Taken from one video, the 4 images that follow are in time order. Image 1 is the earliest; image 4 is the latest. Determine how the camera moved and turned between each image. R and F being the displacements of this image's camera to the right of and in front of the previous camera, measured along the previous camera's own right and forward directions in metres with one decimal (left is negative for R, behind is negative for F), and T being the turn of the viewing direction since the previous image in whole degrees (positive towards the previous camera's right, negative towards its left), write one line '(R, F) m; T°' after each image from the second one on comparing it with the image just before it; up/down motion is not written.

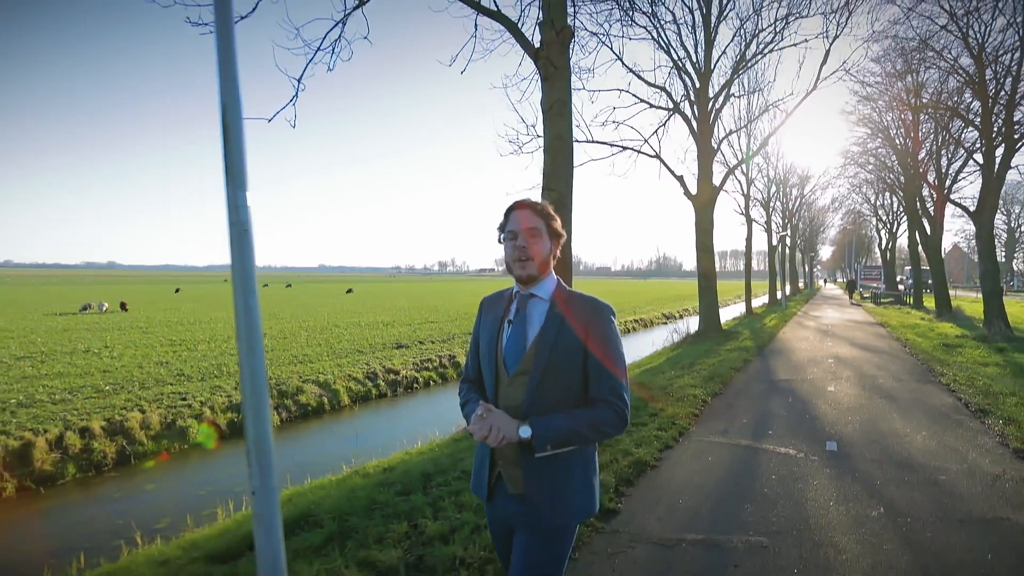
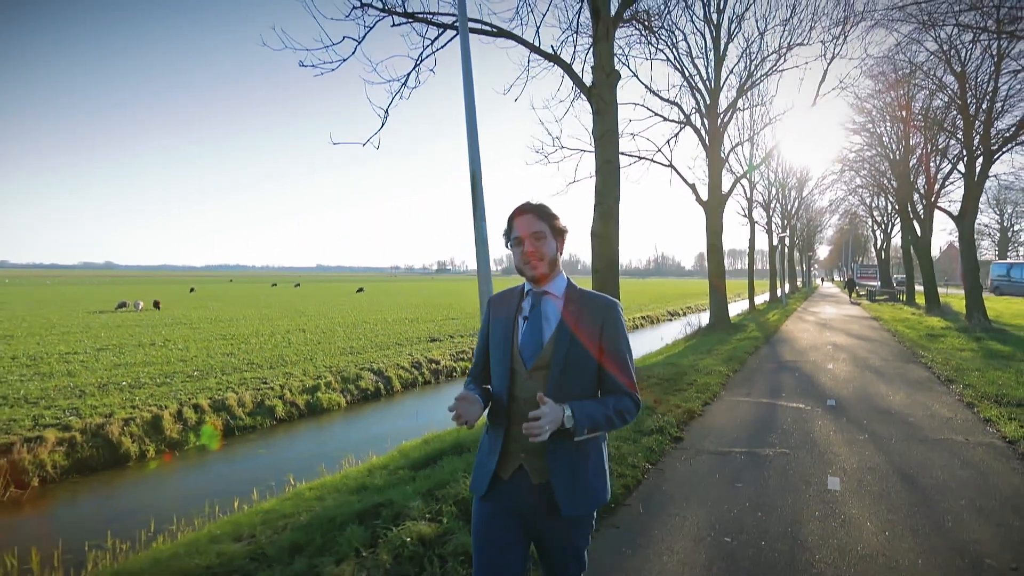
(-1.0, -1.7) m; 0°
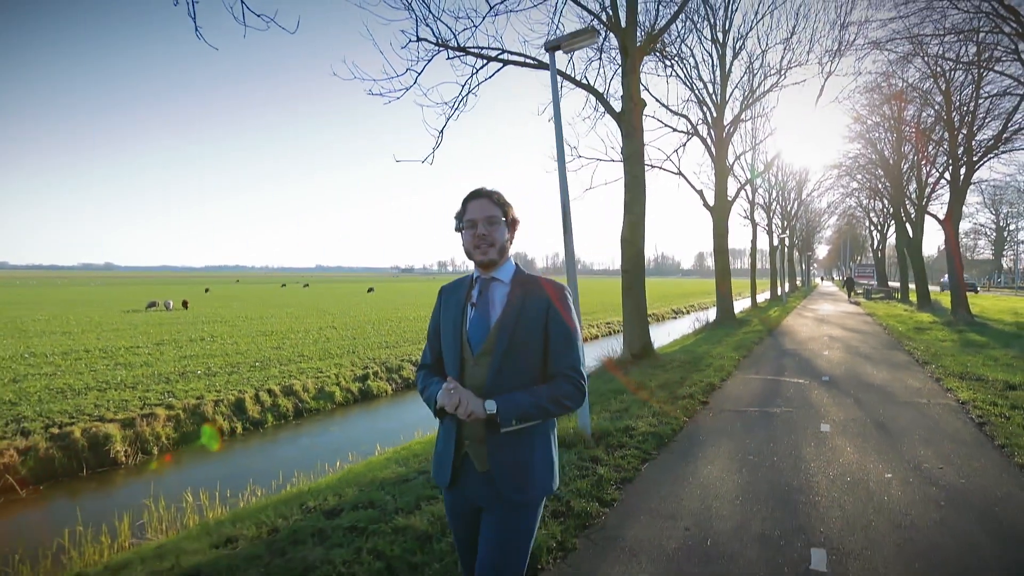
(-0.8, -1.6) m; 0°
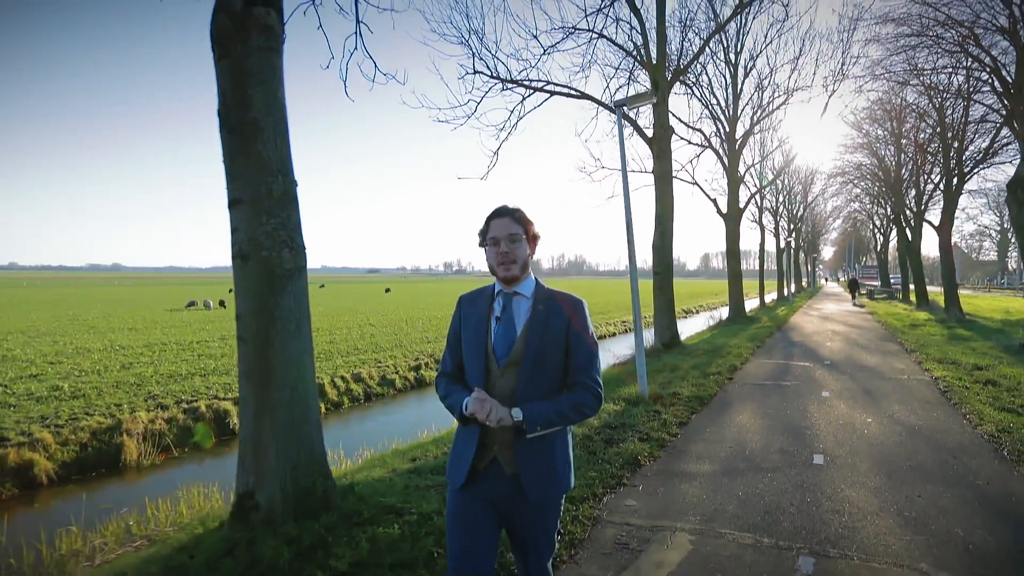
(-0.9, -1.9) m; 0°
